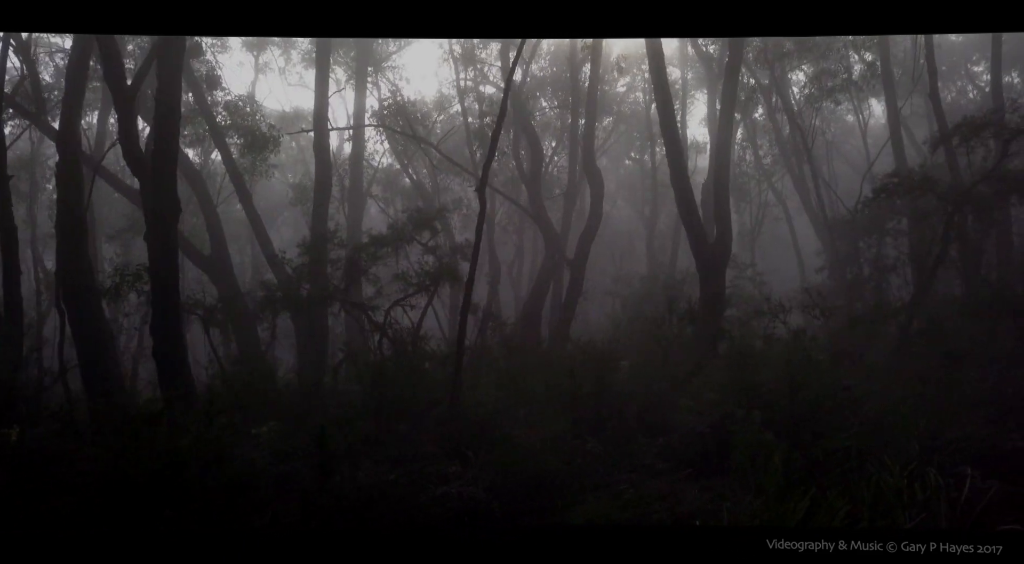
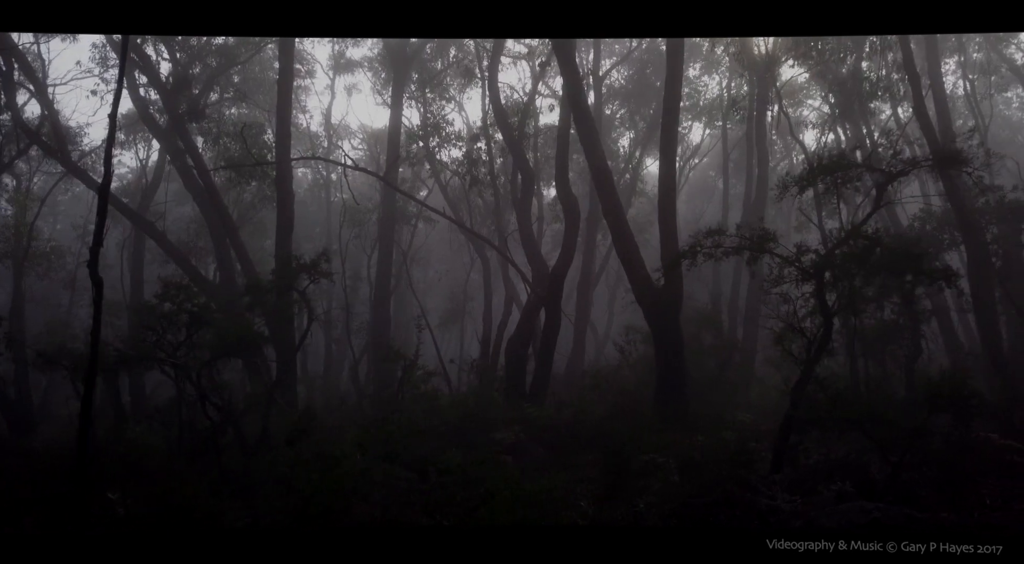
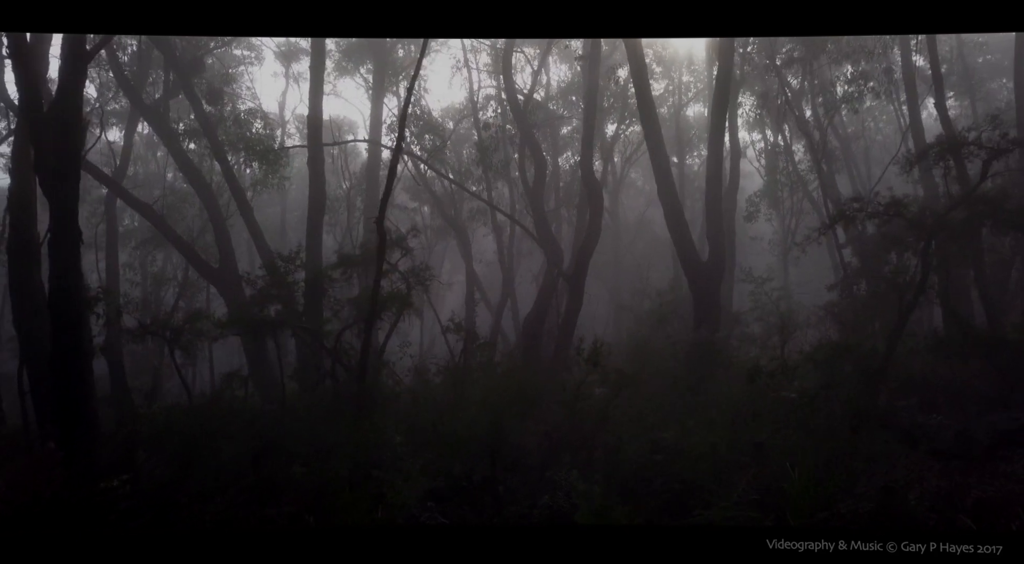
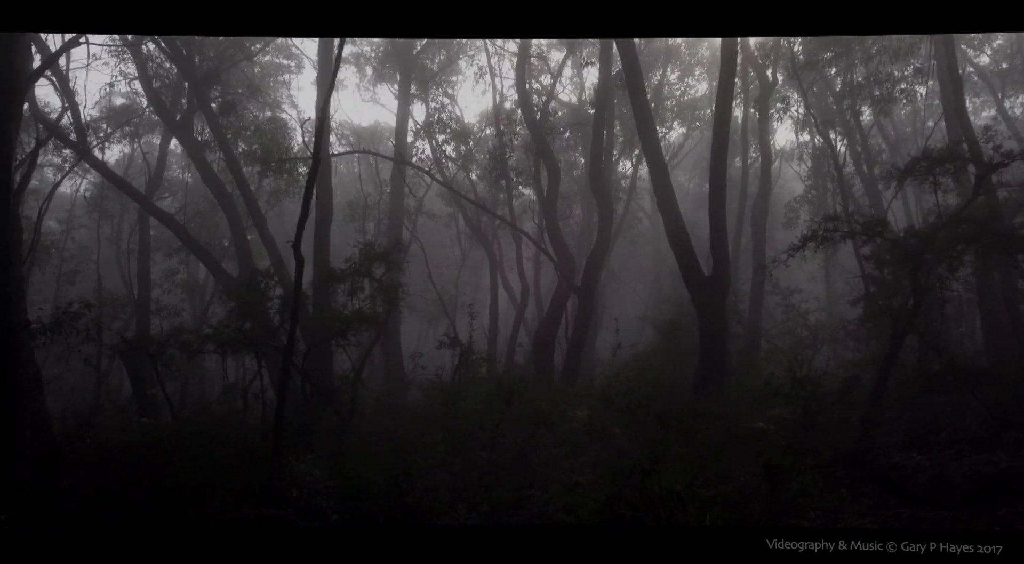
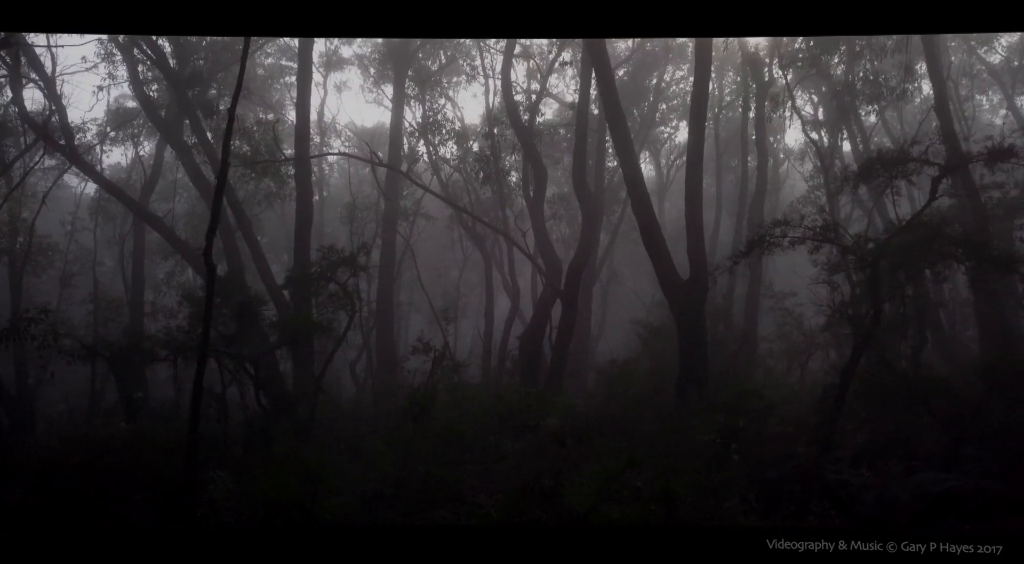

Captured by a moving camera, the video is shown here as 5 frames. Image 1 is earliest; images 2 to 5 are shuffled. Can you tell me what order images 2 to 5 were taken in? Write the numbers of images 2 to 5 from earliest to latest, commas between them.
3, 4, 5, 2
